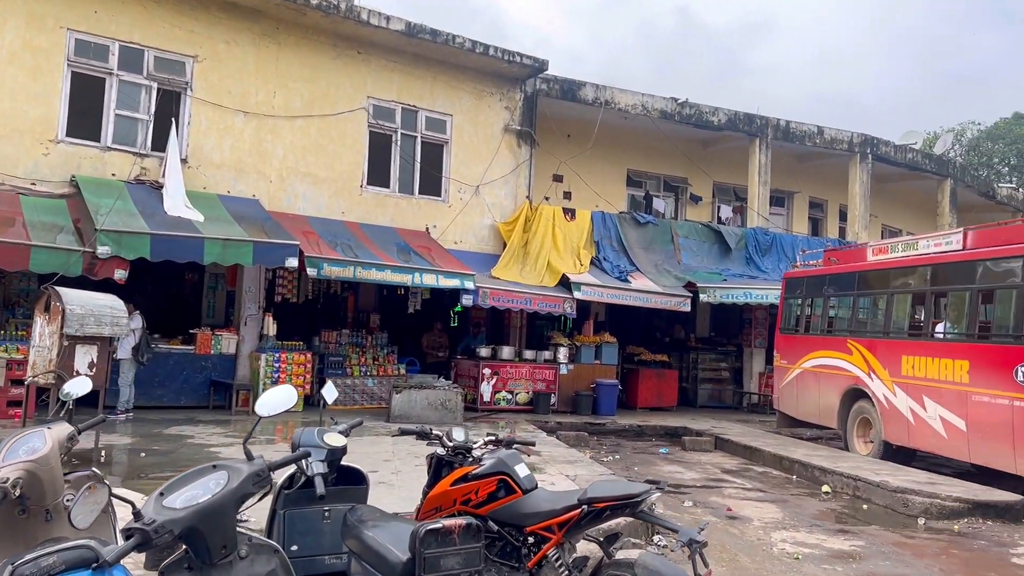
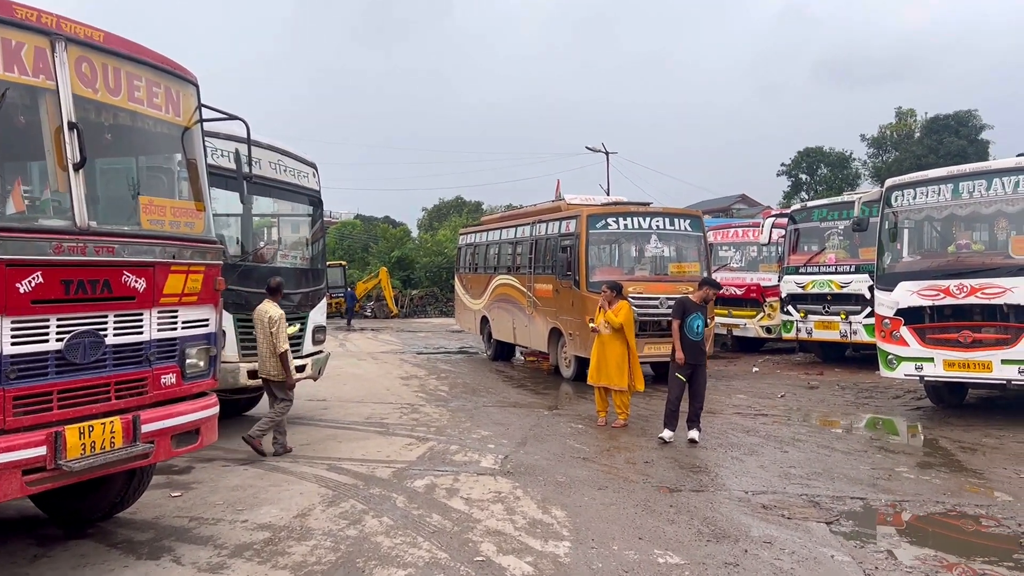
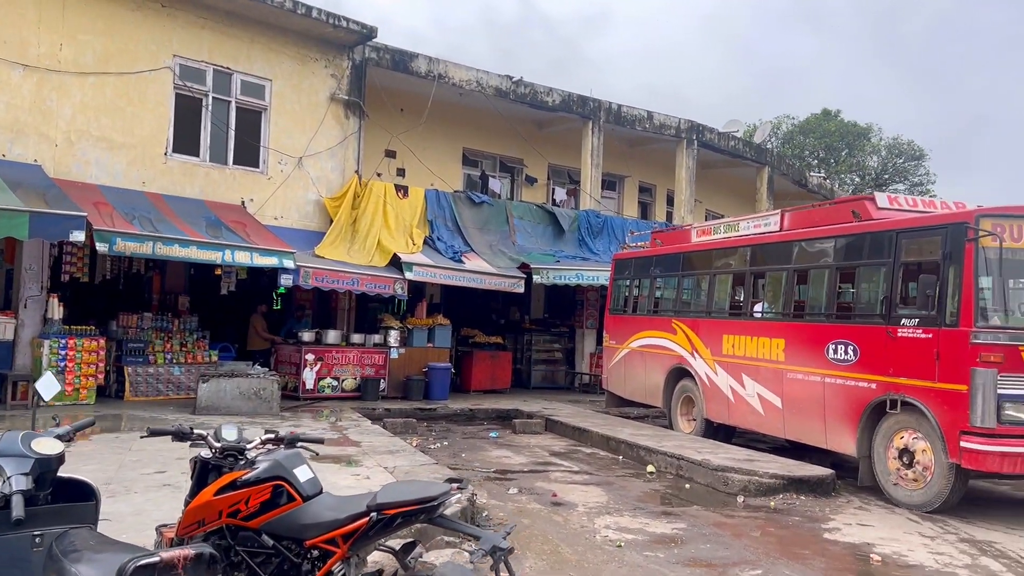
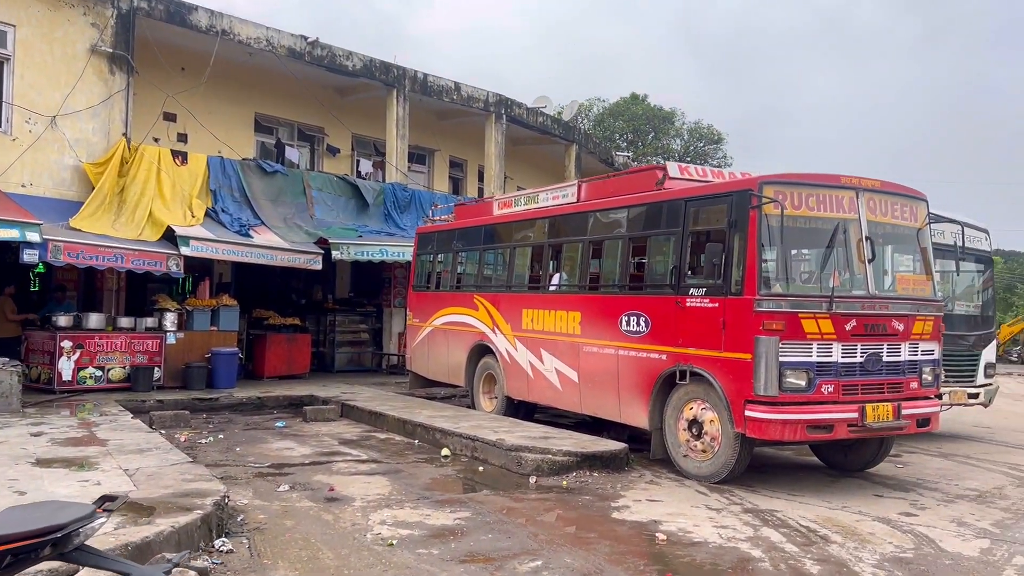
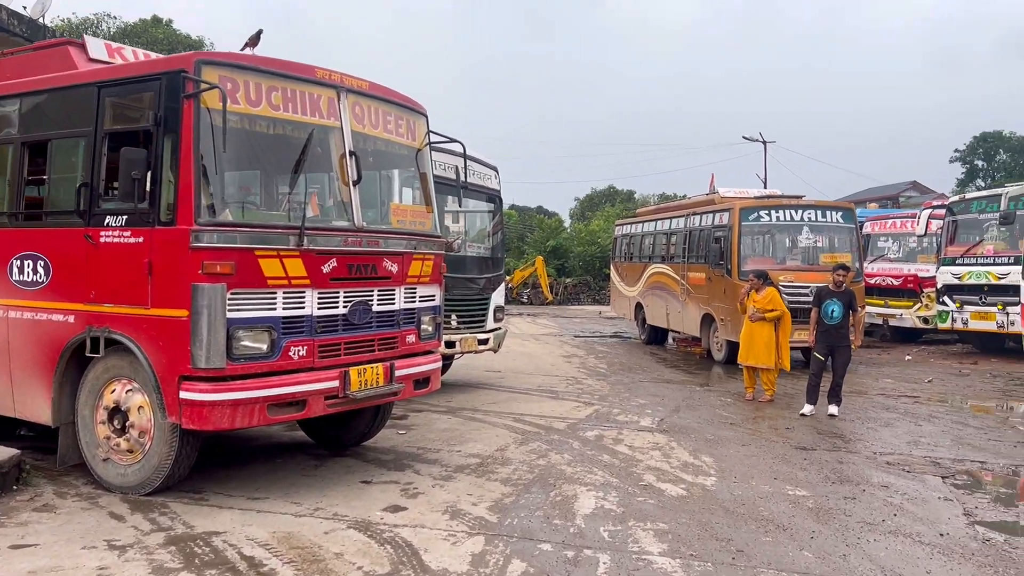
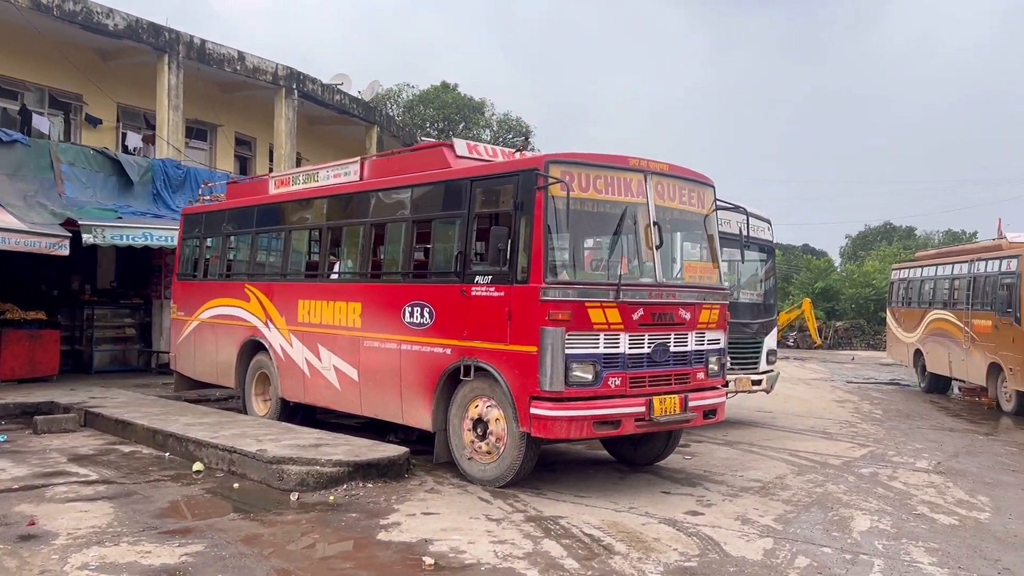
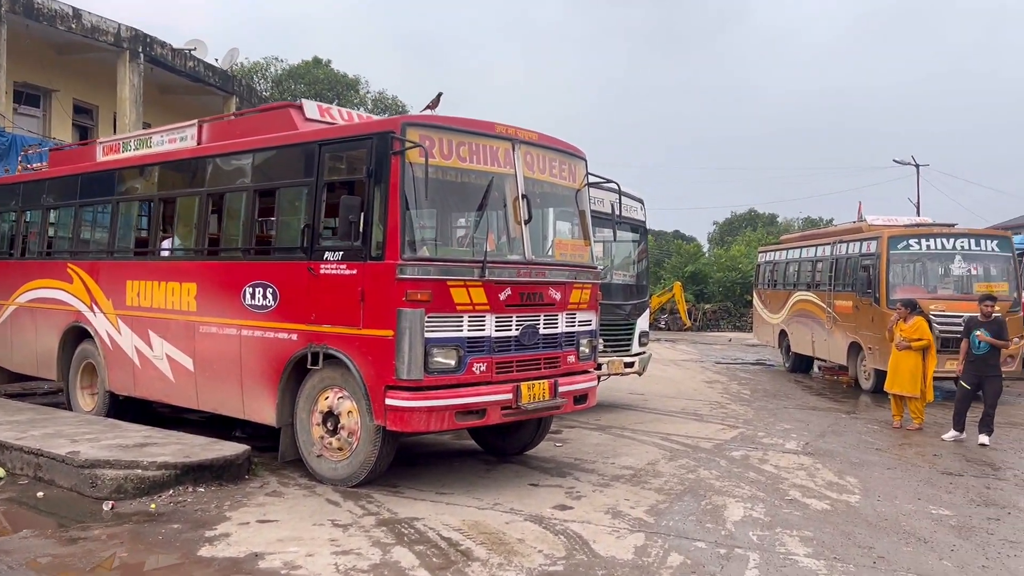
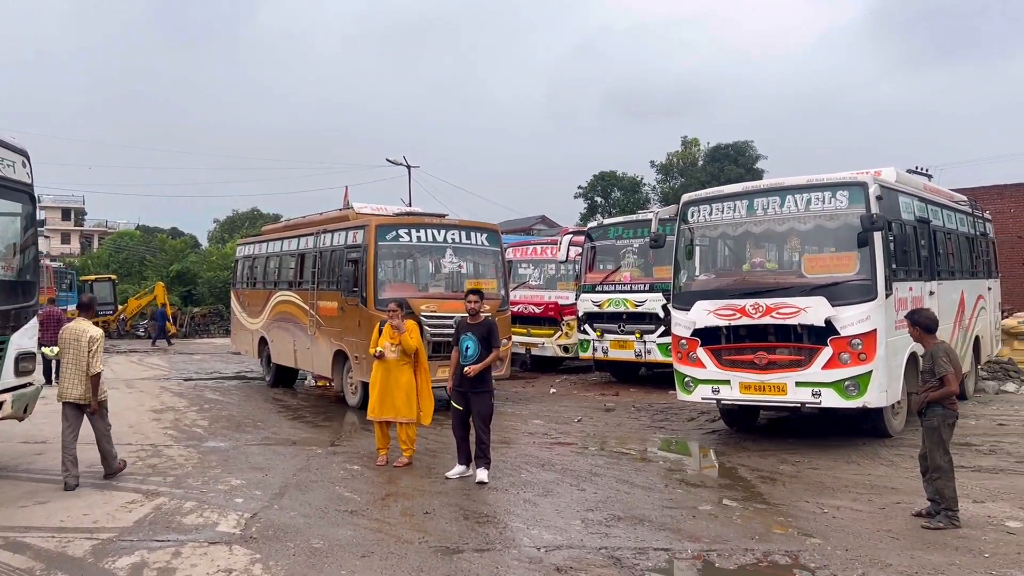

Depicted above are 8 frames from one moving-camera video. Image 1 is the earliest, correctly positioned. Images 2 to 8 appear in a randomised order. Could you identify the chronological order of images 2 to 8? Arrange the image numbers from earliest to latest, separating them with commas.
3, 4, 6, 7, 5, 2, 8
